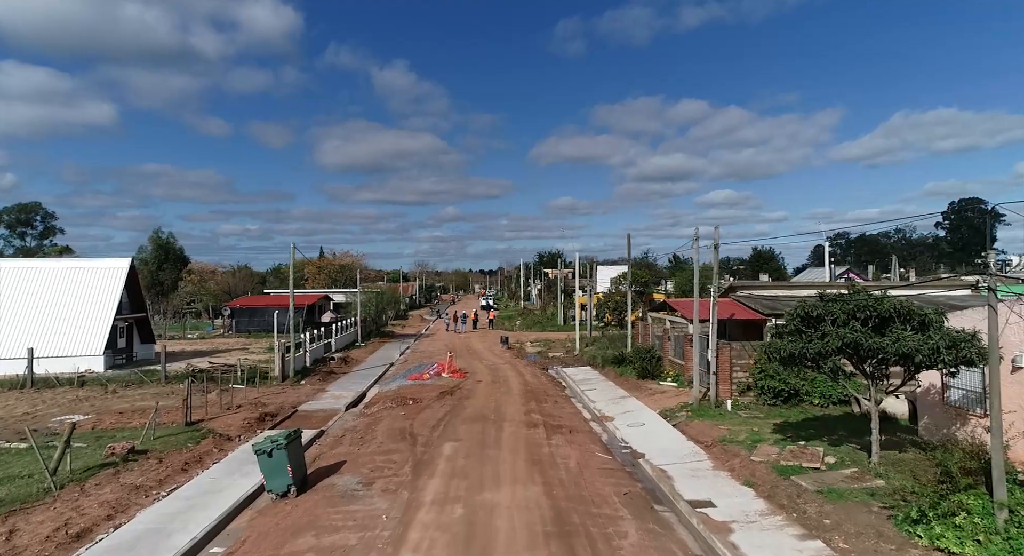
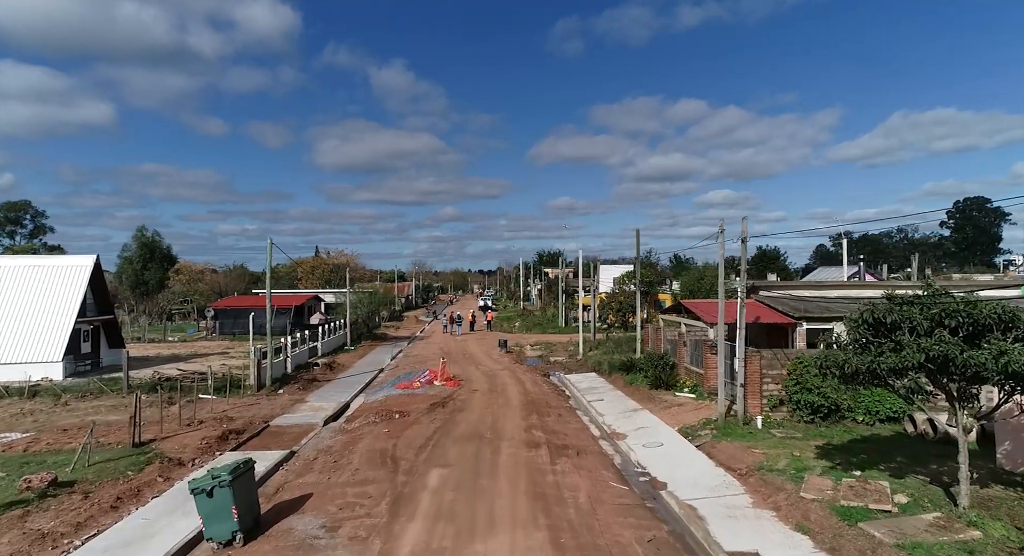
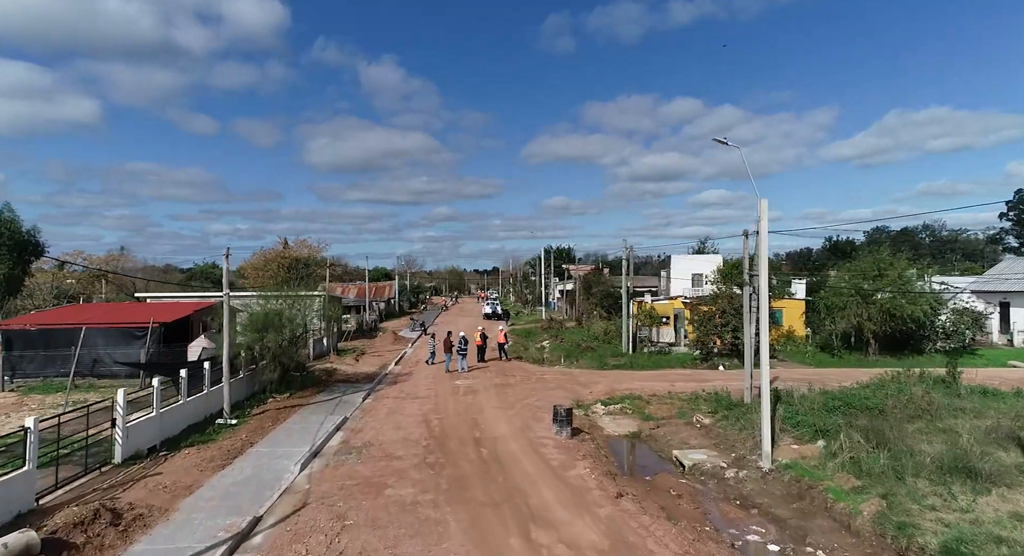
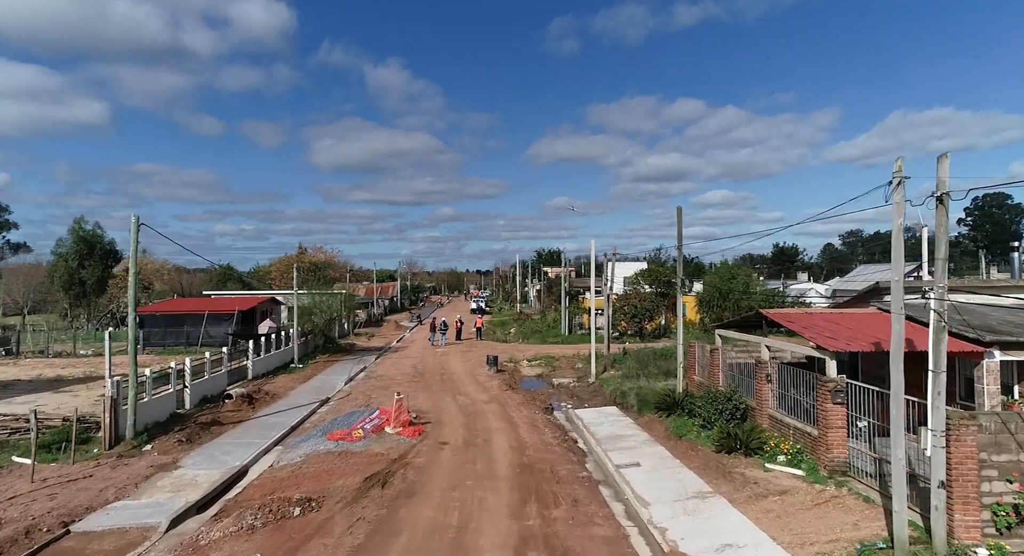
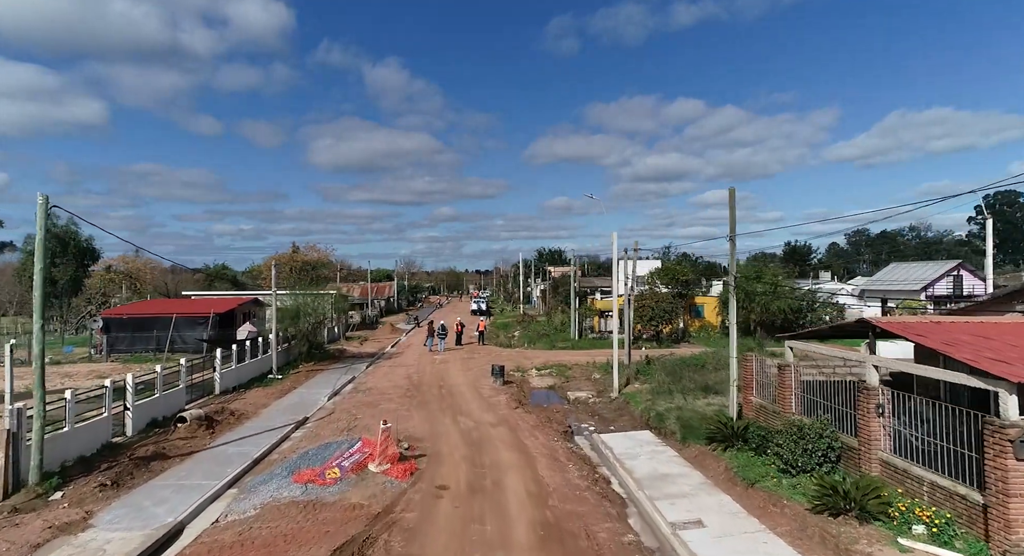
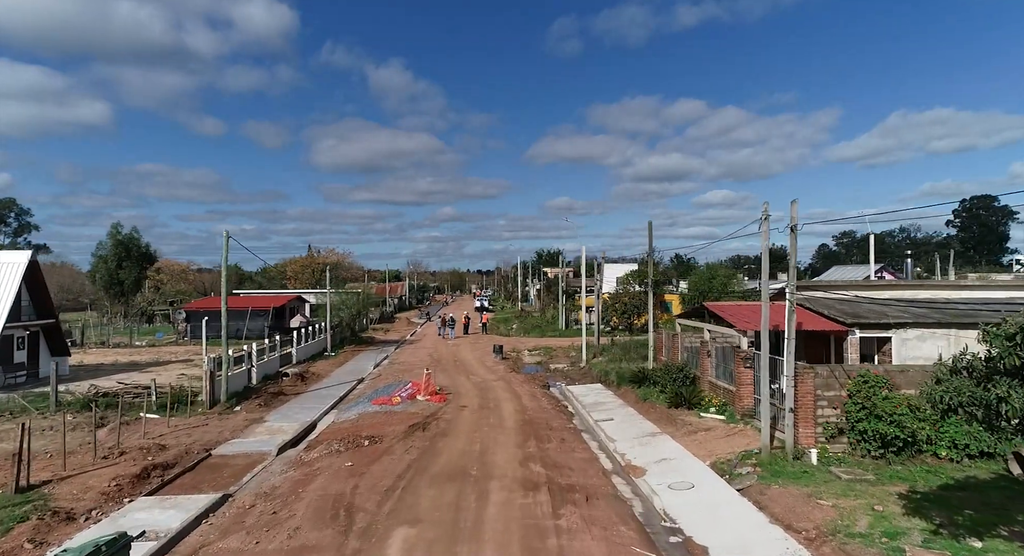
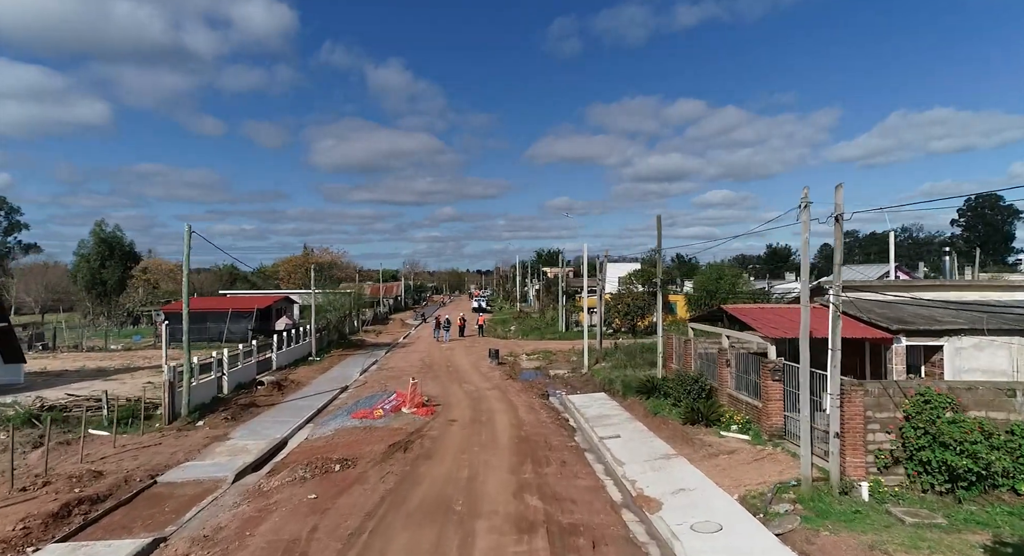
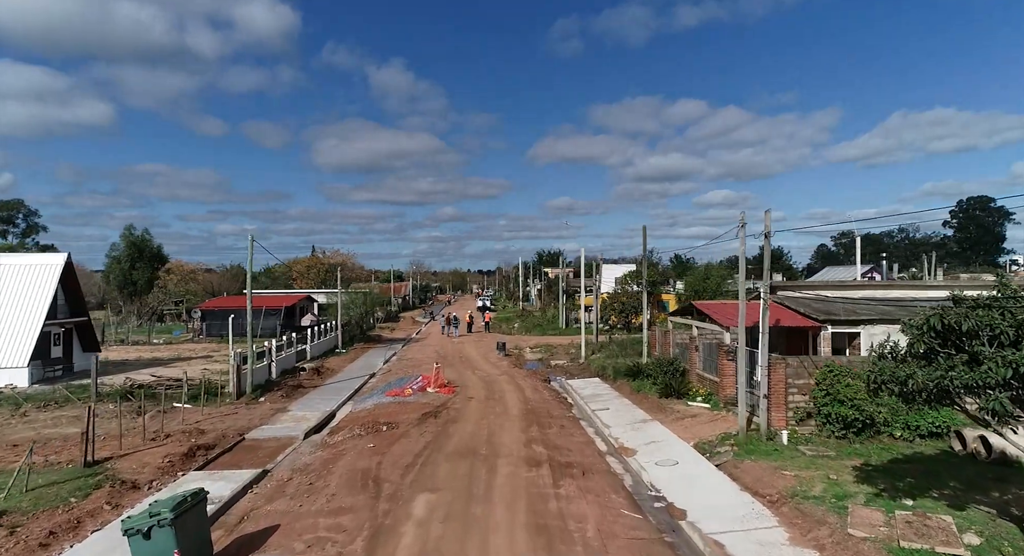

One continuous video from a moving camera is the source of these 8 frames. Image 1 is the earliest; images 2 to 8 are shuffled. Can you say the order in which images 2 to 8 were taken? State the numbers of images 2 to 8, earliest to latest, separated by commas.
2, 8, 6, 7, 4, 5, 3
